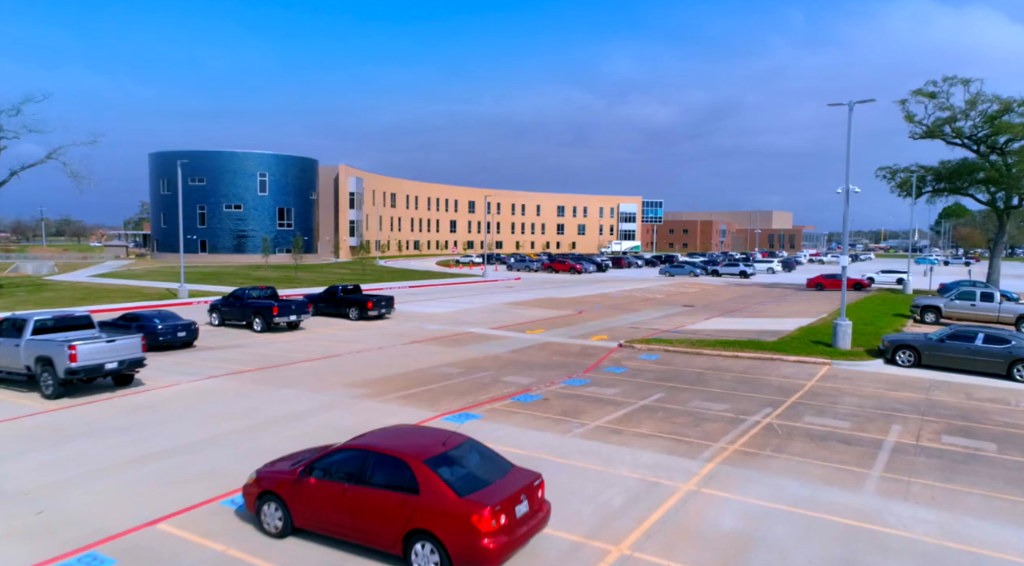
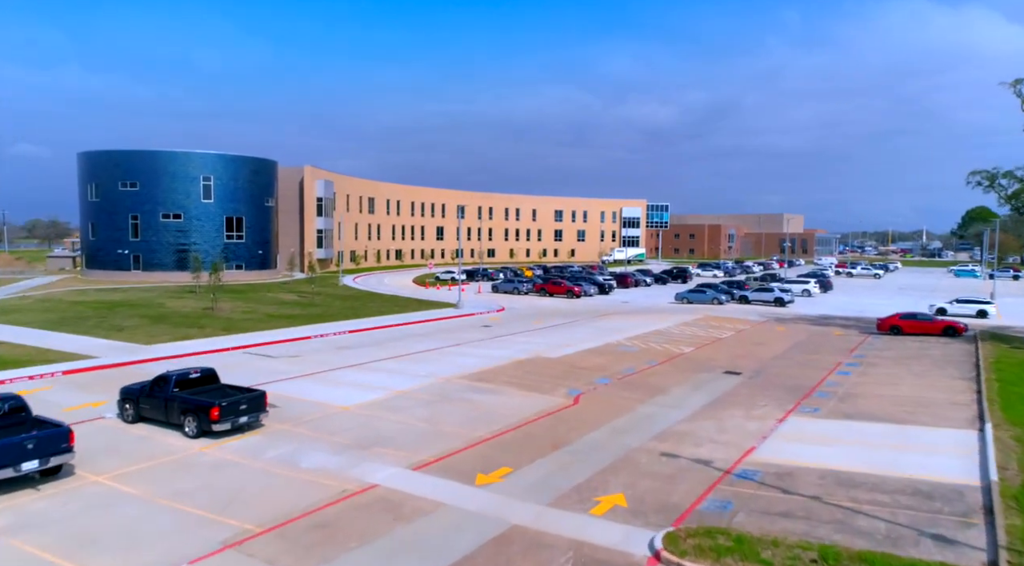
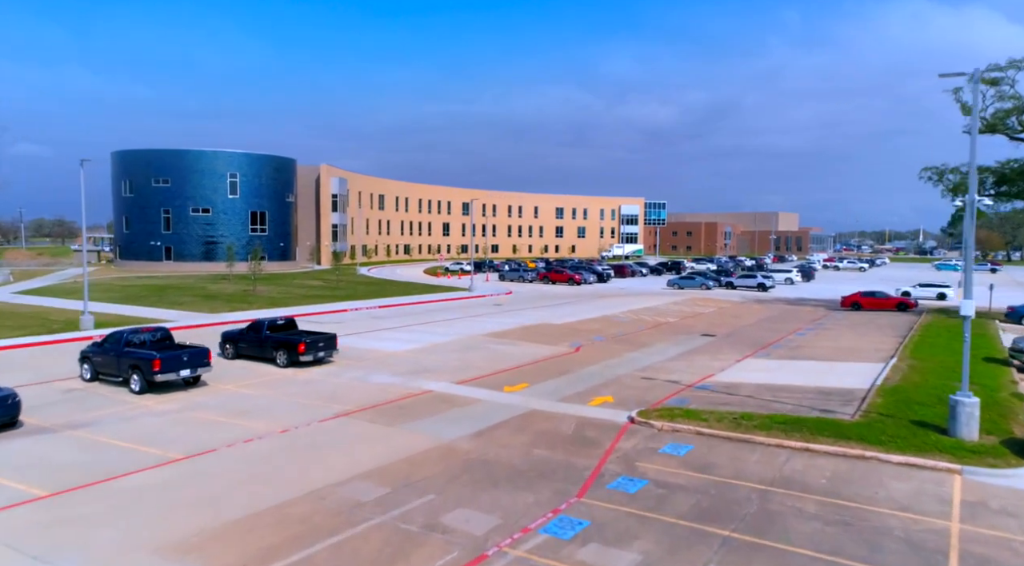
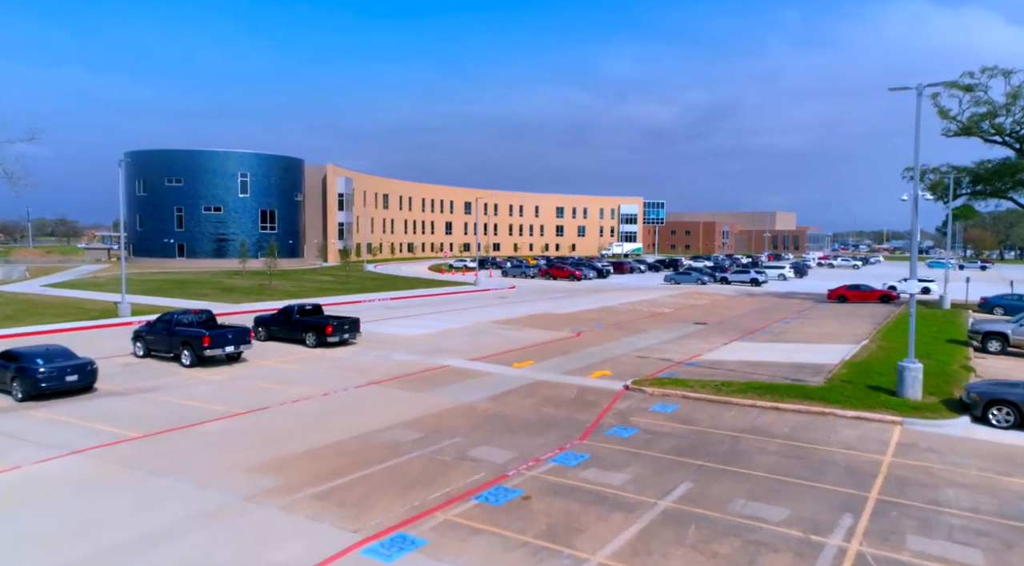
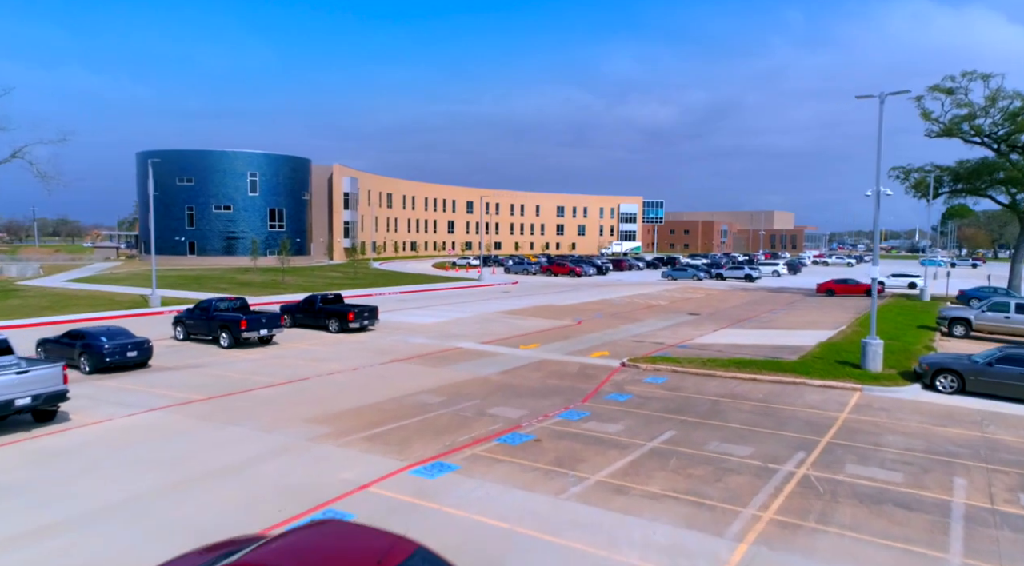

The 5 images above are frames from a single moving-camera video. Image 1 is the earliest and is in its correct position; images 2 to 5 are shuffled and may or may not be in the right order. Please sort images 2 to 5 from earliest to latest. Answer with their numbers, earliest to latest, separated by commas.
5, 4, 3, 2
